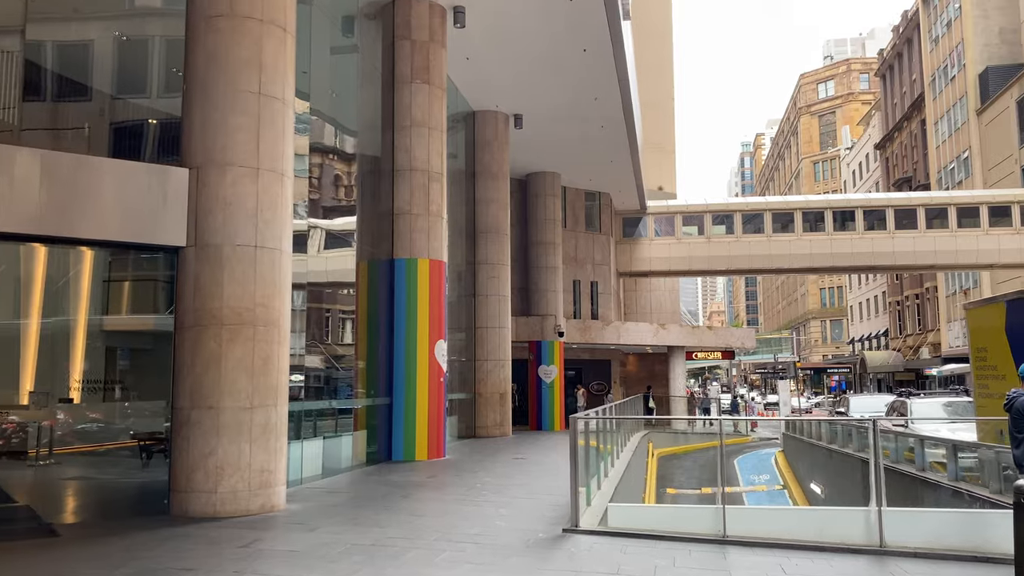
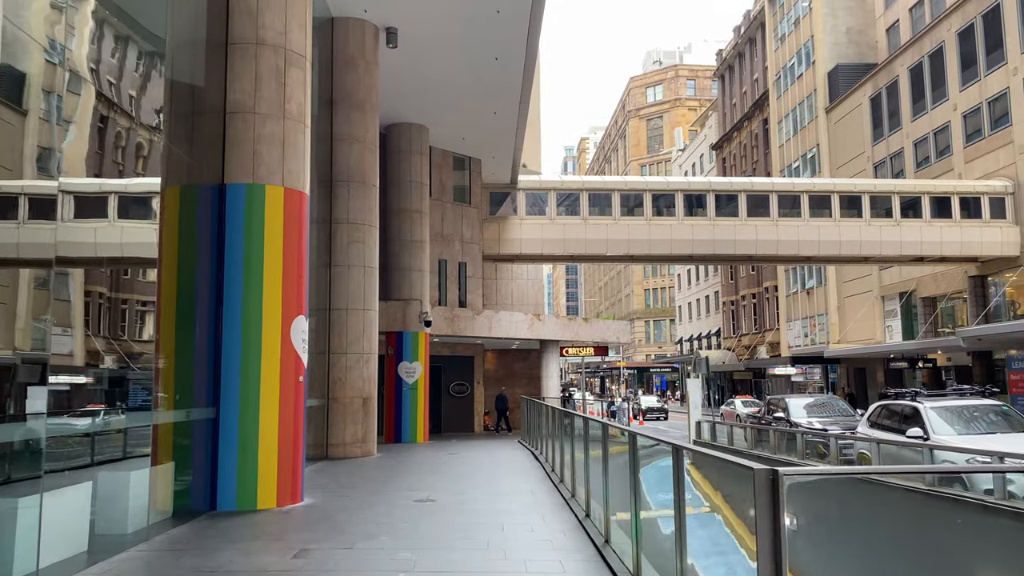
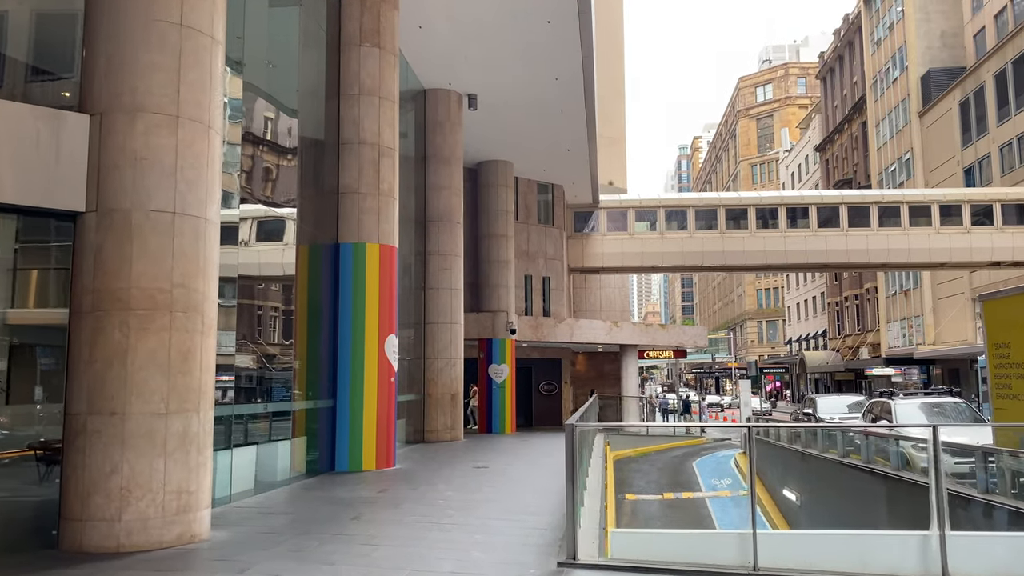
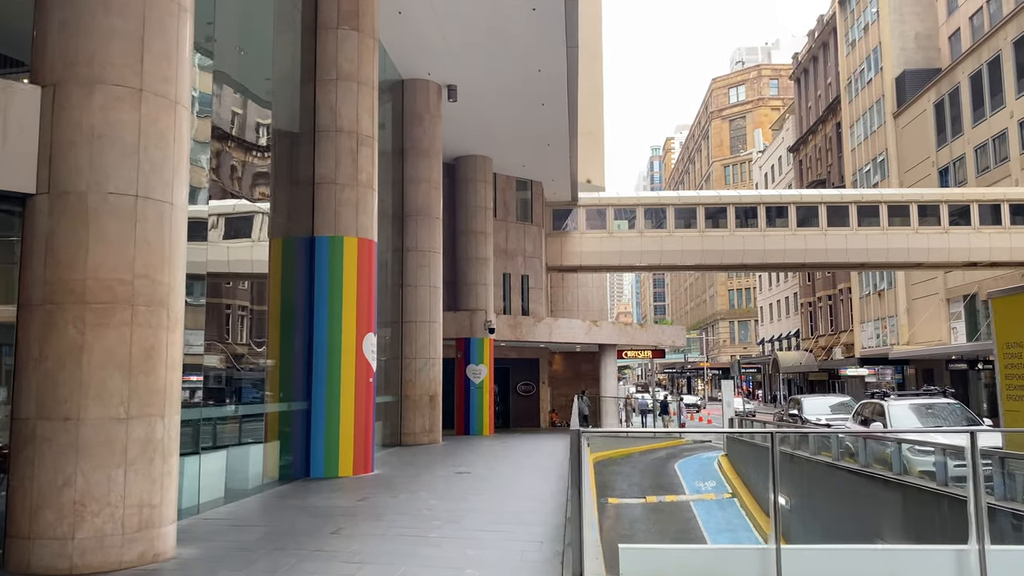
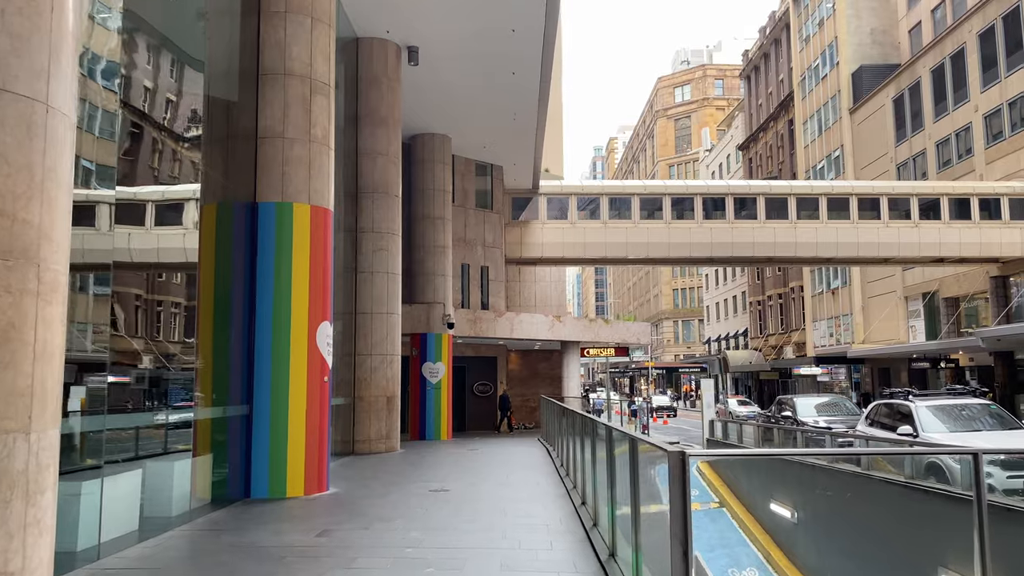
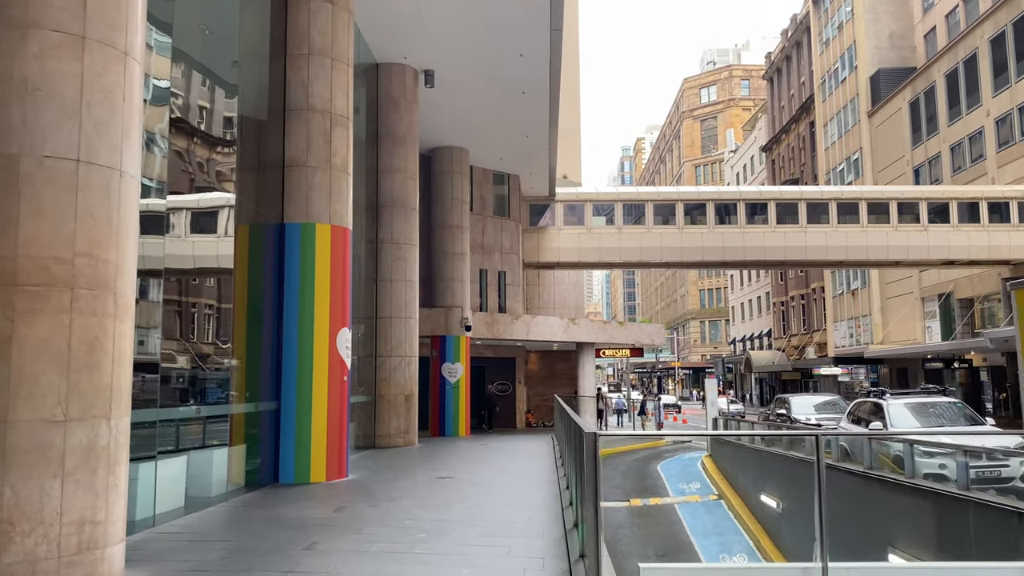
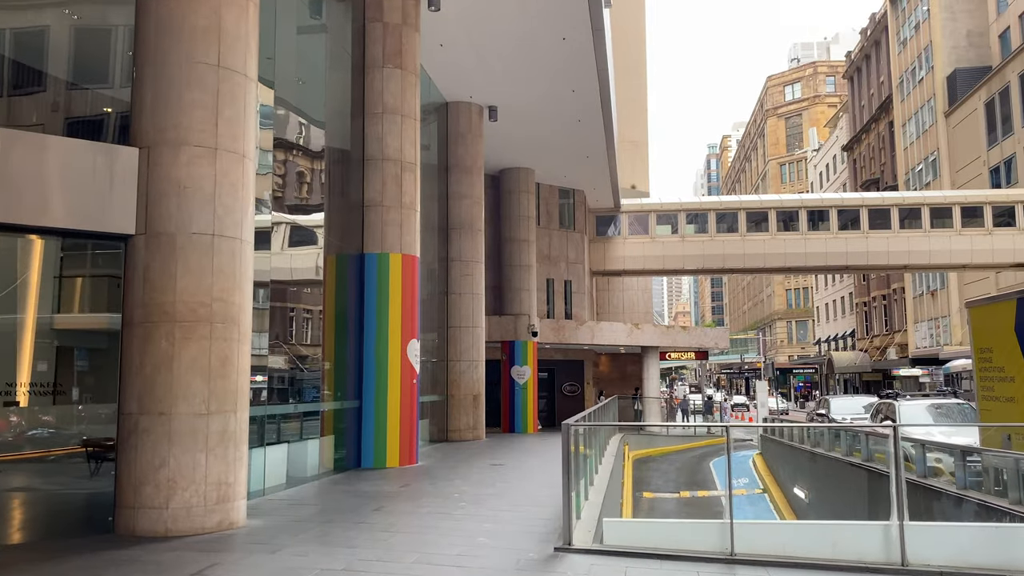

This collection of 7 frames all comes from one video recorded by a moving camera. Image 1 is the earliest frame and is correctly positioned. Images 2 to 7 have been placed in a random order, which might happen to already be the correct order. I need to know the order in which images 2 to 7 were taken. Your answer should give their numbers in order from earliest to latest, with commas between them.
7, 3, 4, 6, 5, 2
